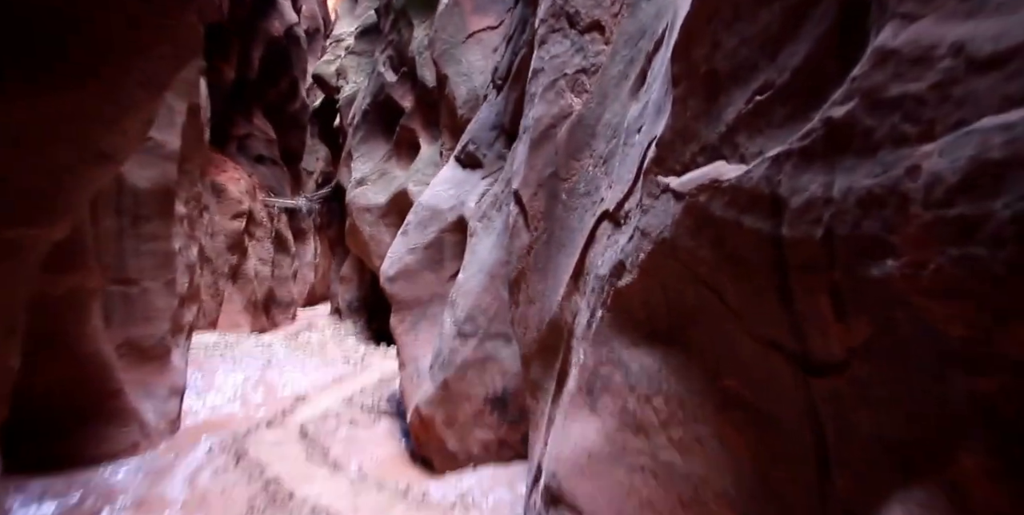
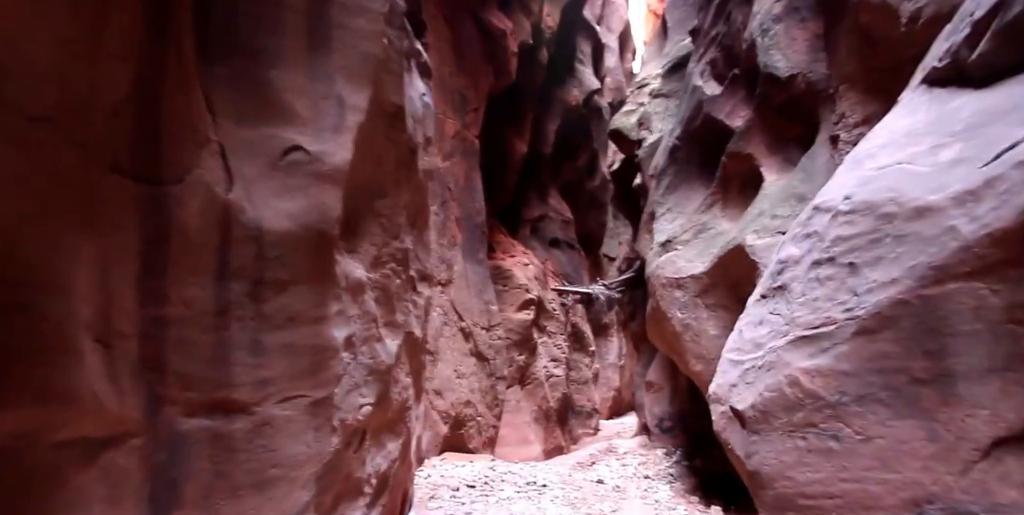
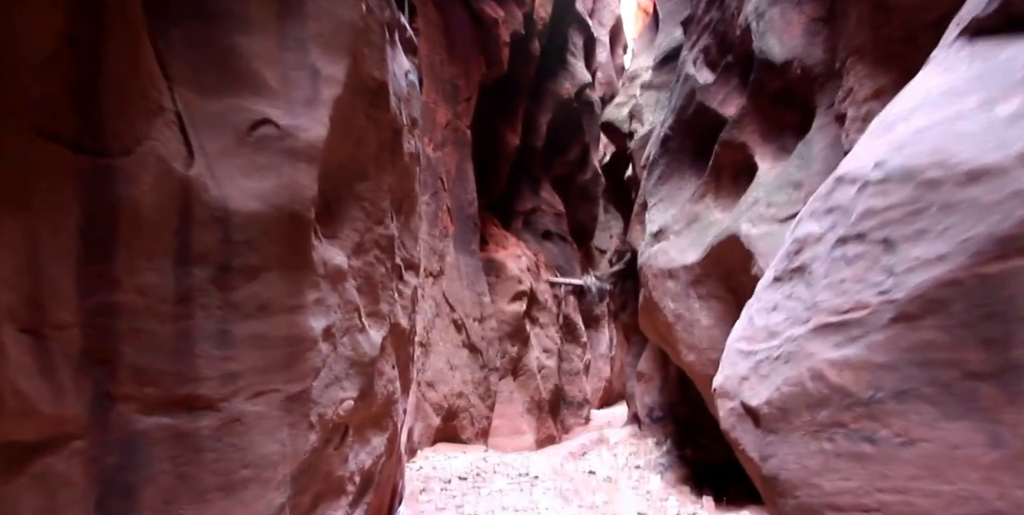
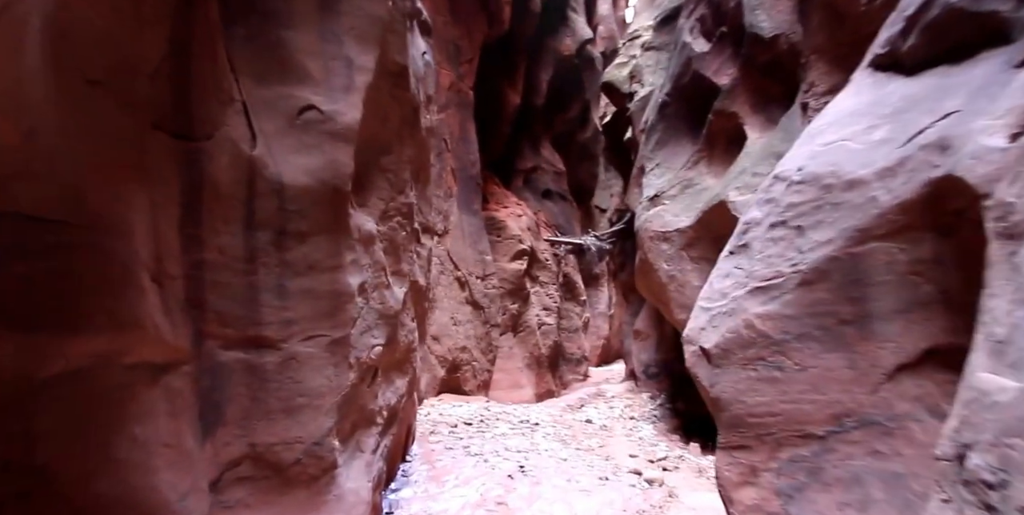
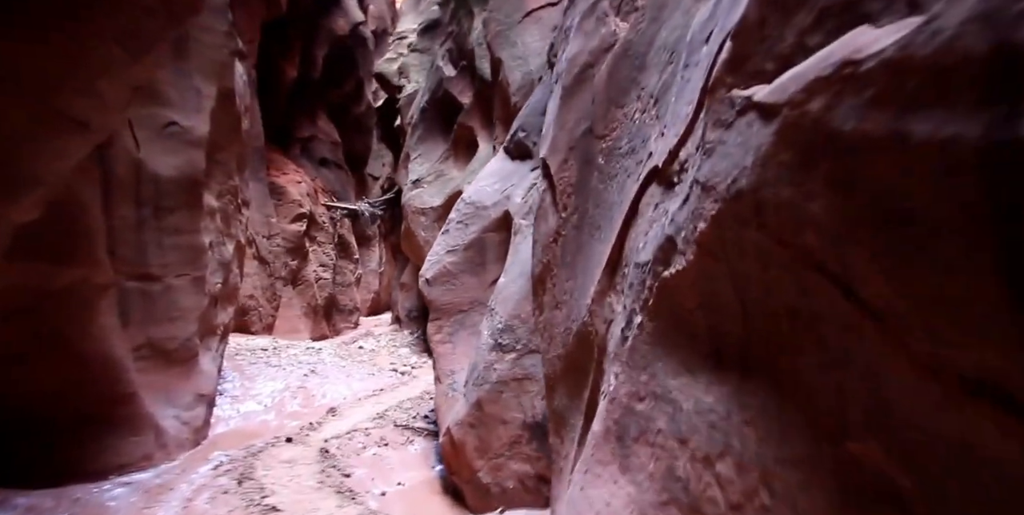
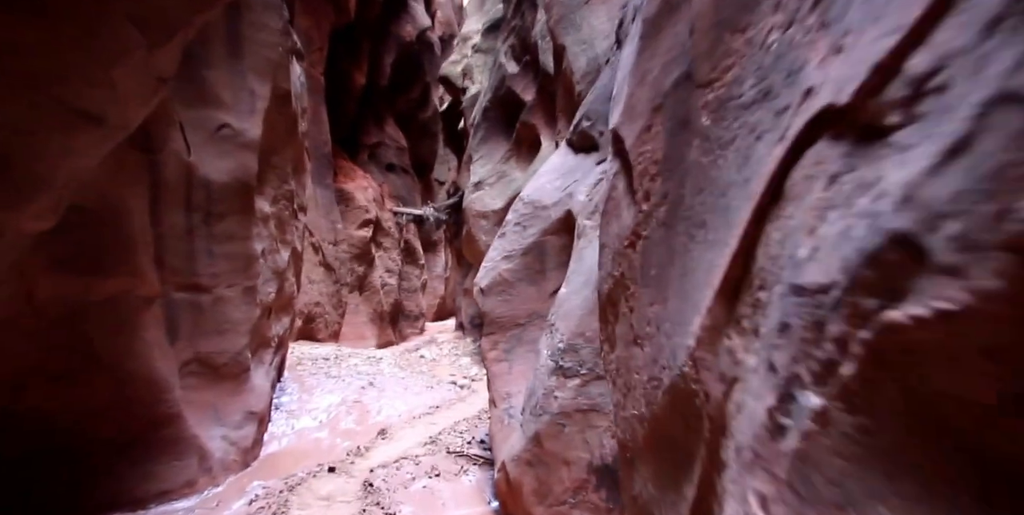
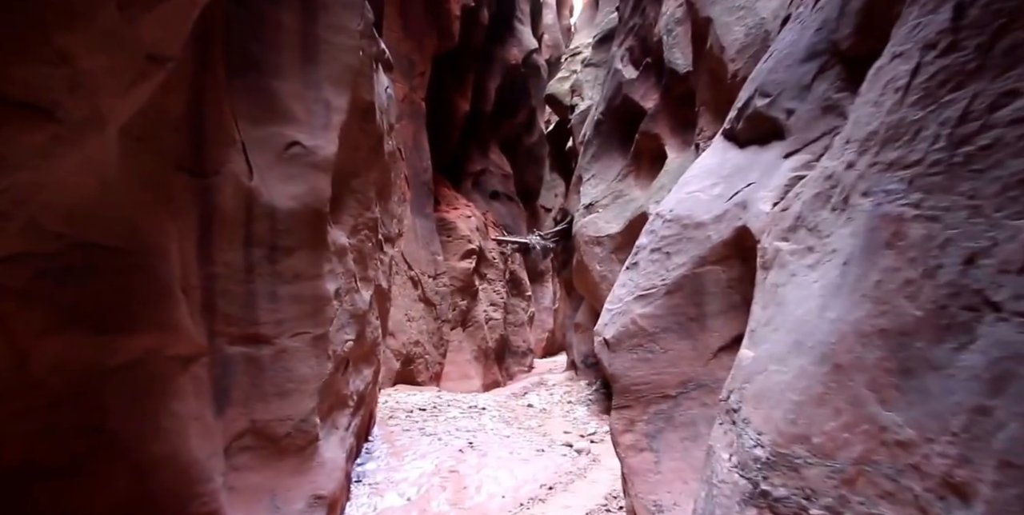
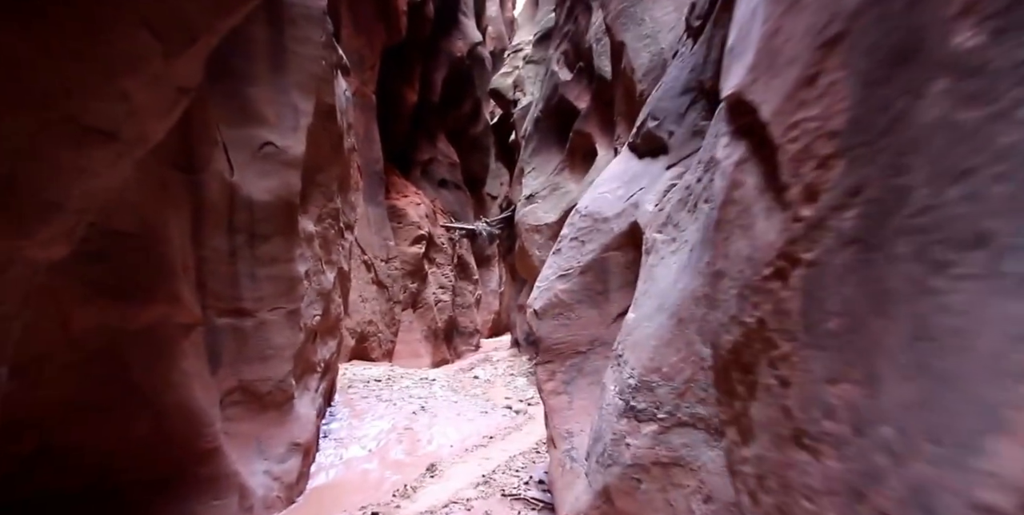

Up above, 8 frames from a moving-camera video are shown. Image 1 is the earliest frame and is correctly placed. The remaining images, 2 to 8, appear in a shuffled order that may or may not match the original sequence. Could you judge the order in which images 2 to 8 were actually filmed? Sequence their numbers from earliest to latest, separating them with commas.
5, 6, 8, 7, 4, 2, 3
